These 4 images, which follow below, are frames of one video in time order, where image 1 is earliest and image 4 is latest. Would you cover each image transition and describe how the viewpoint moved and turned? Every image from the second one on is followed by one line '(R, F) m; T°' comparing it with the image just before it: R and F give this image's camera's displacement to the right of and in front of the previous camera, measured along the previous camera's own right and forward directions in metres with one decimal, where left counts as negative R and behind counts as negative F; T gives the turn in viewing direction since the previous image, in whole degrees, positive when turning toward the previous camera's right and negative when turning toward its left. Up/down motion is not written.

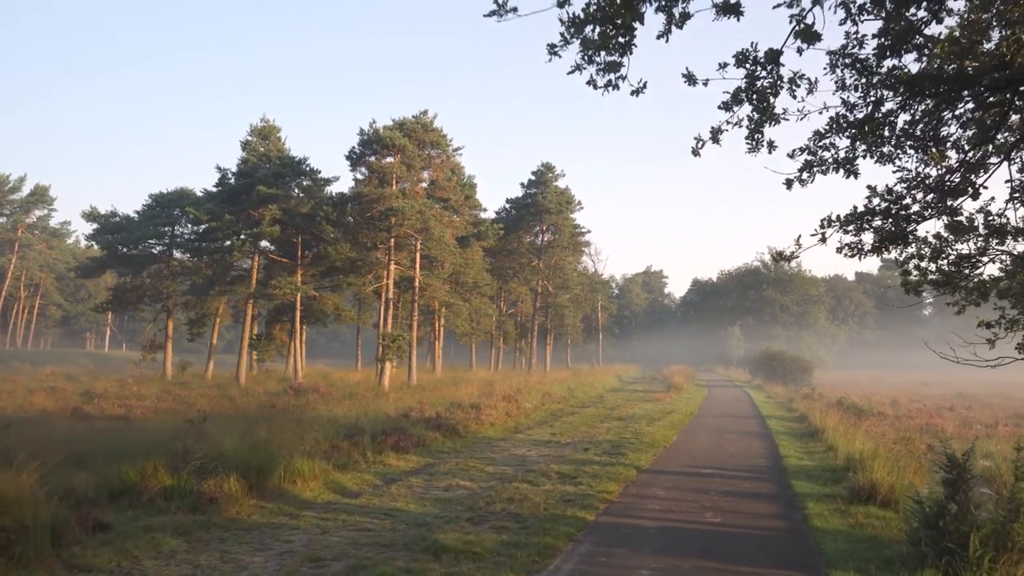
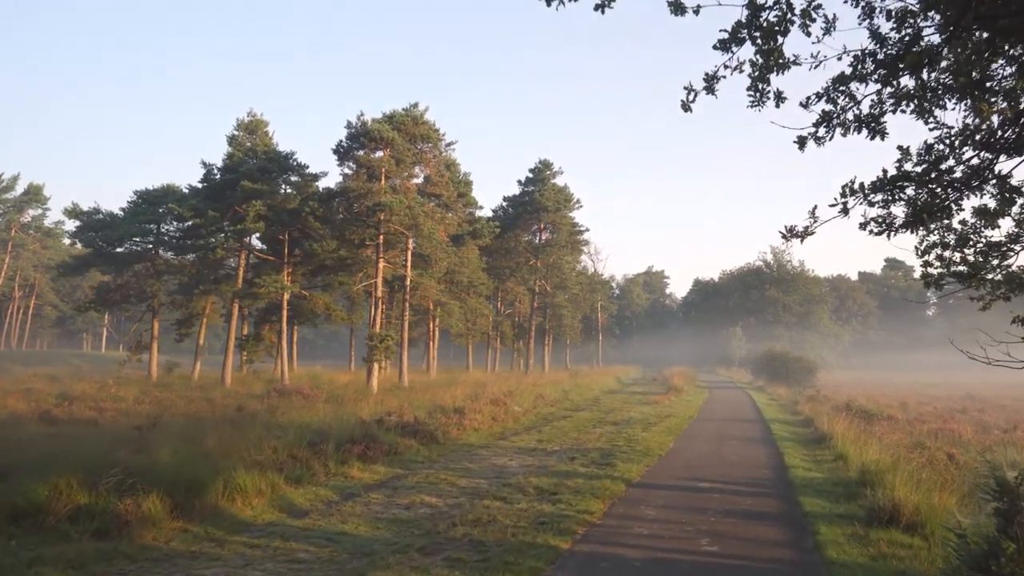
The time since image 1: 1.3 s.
(+0.3, +1.1) m; 0°
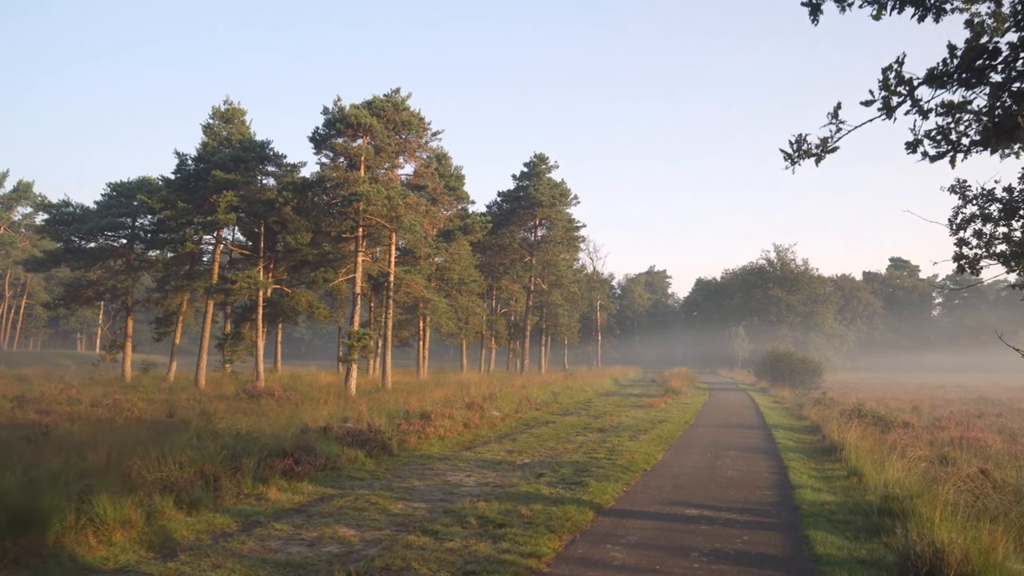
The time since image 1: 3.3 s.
(+0.6, +1.7) m; 0°
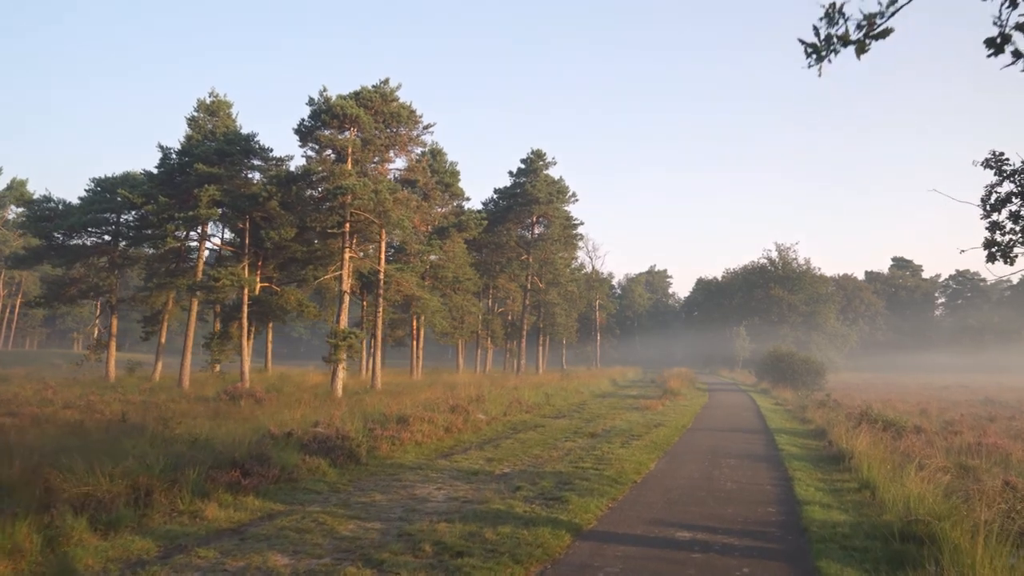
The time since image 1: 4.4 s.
(+0.3, +1.0) m; 0°
